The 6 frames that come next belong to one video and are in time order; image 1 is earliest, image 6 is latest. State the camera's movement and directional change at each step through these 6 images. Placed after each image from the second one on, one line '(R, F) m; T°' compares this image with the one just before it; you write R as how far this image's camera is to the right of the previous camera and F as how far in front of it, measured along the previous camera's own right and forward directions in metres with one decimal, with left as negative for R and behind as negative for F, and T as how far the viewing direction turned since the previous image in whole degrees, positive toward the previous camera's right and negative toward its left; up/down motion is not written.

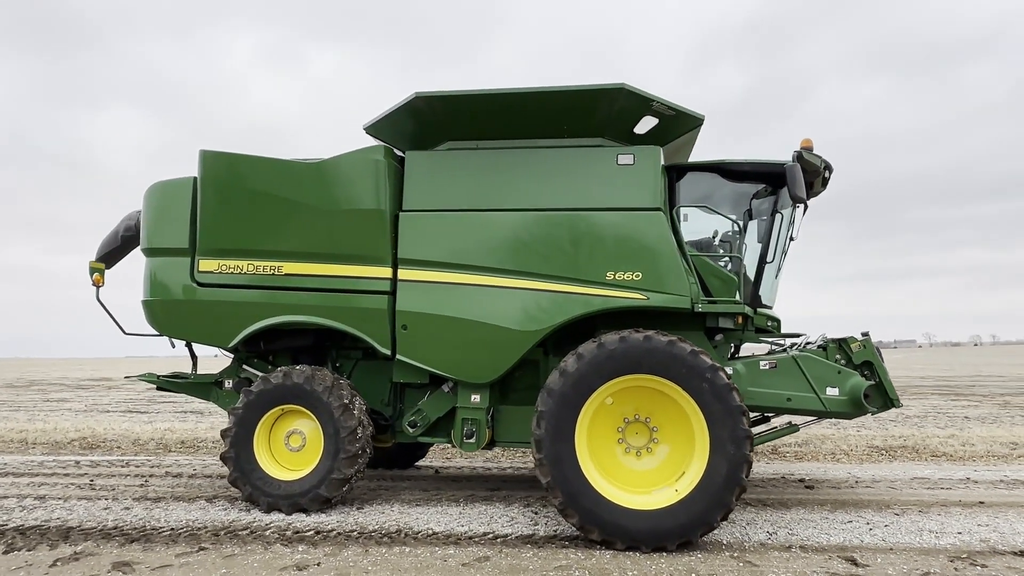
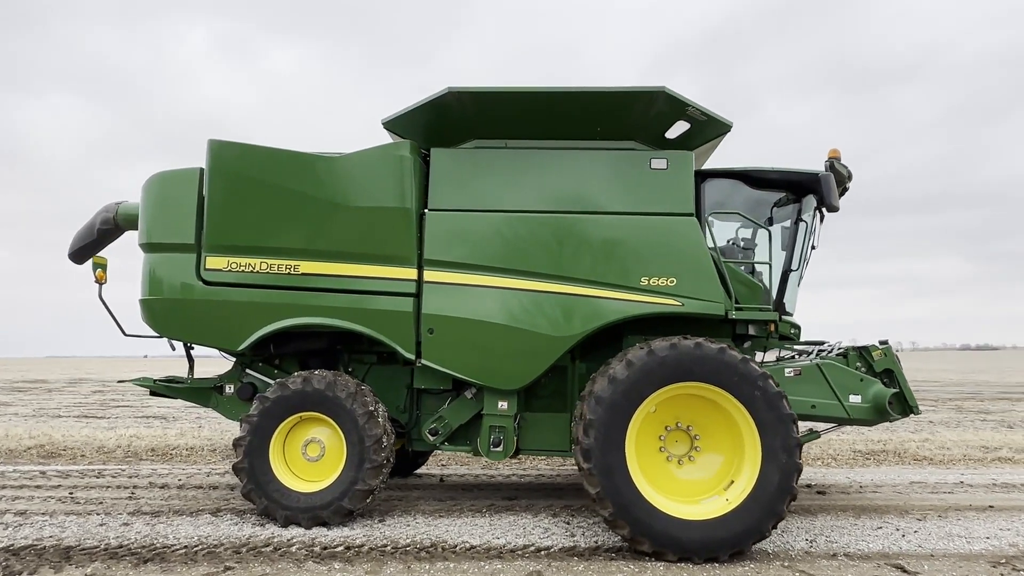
(-0.5, +0.1) m; +4°
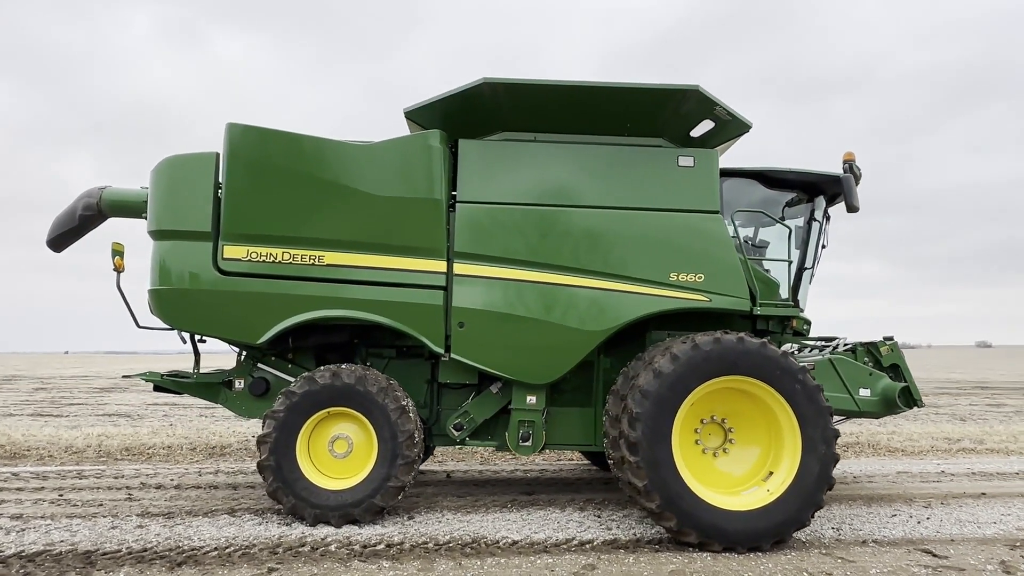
(-0.5, 0.0) m; +4°
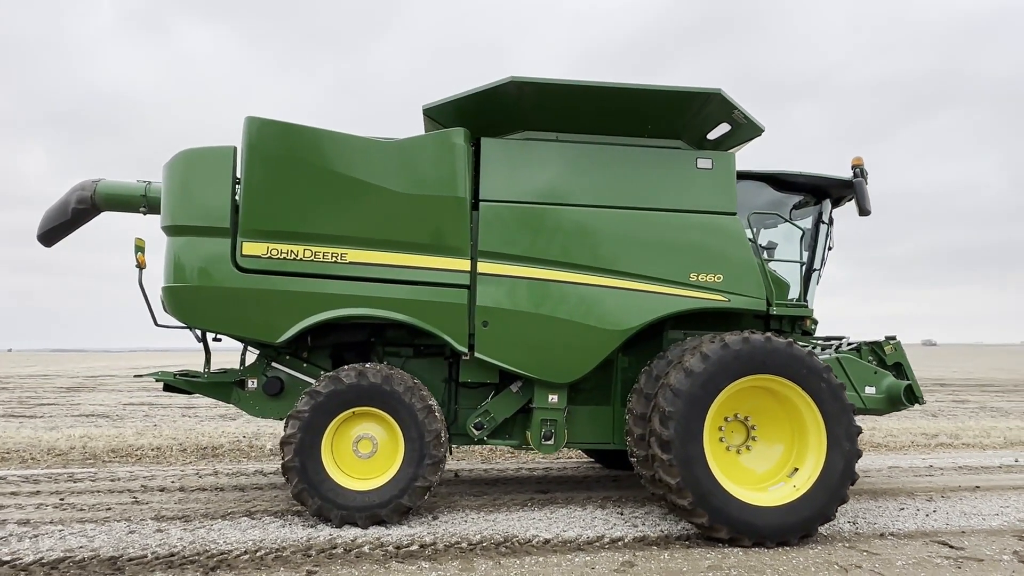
(-0.4, 0.0) m; +3°
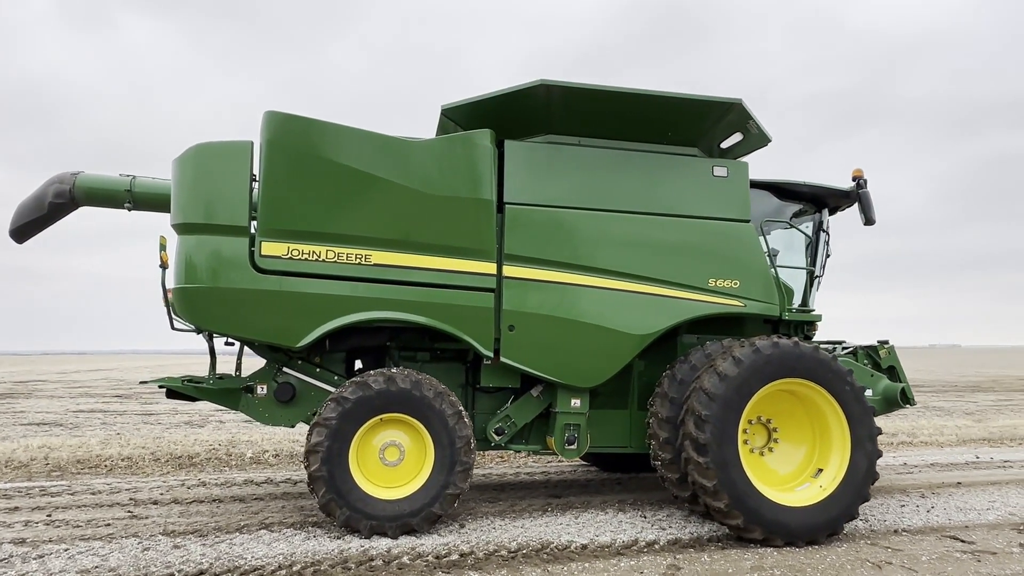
(-0.5, 0.0) m; +5°
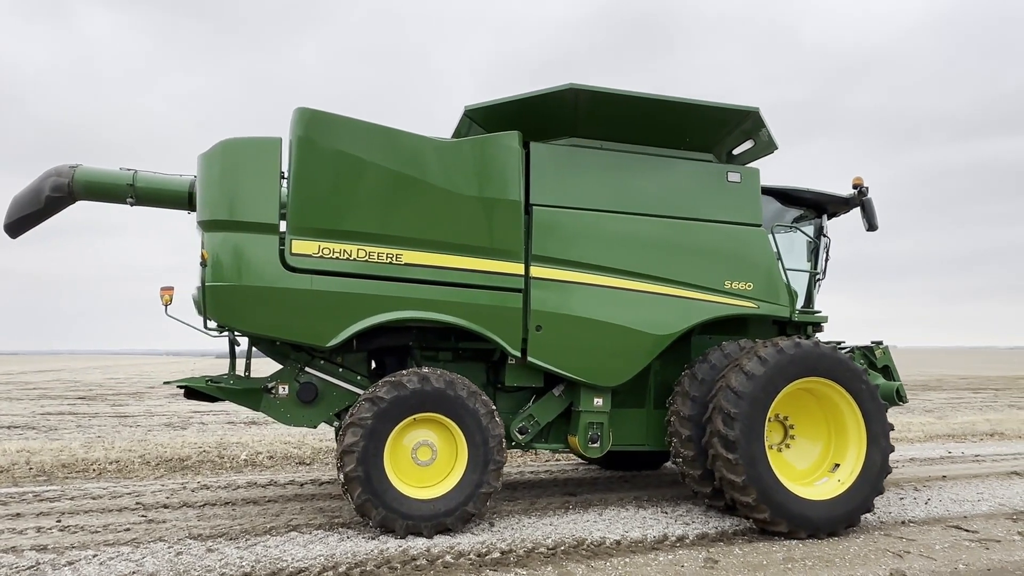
(-0.4, 0.0) m; +4°
